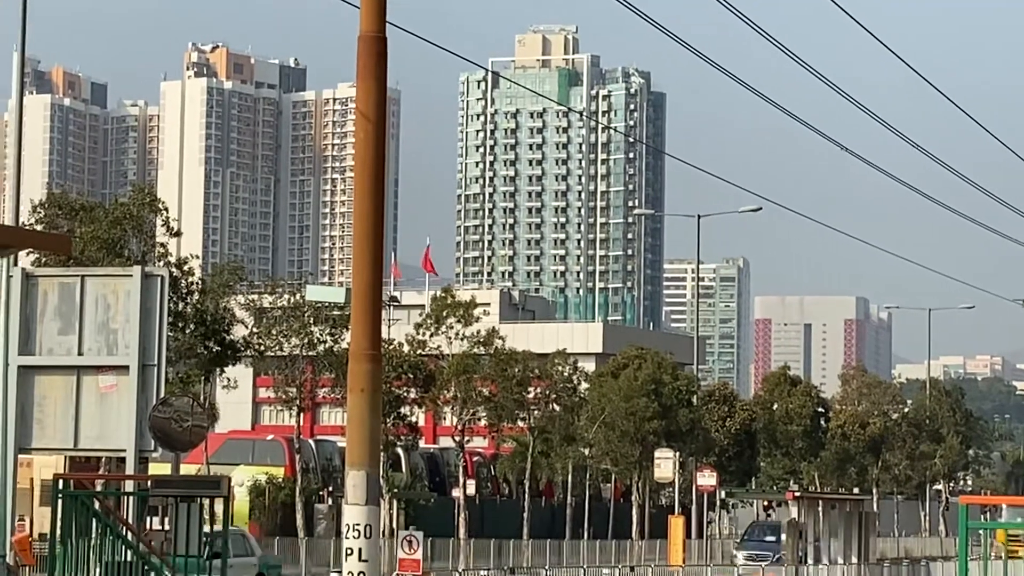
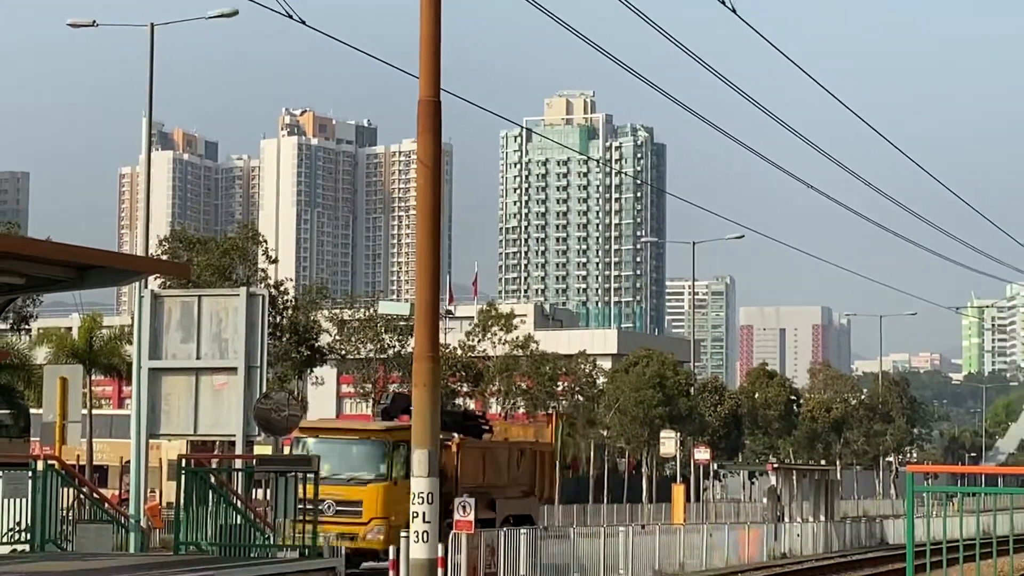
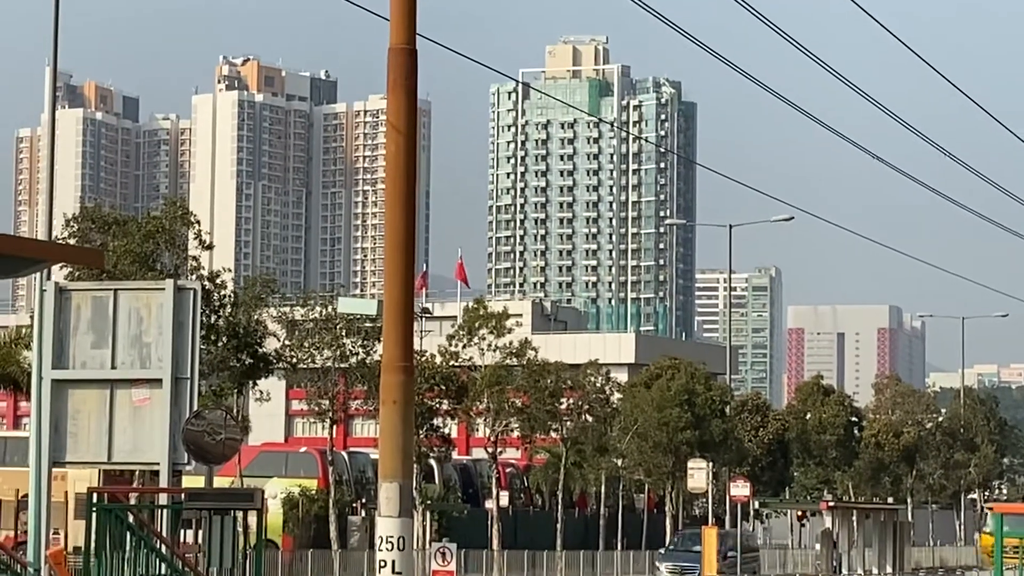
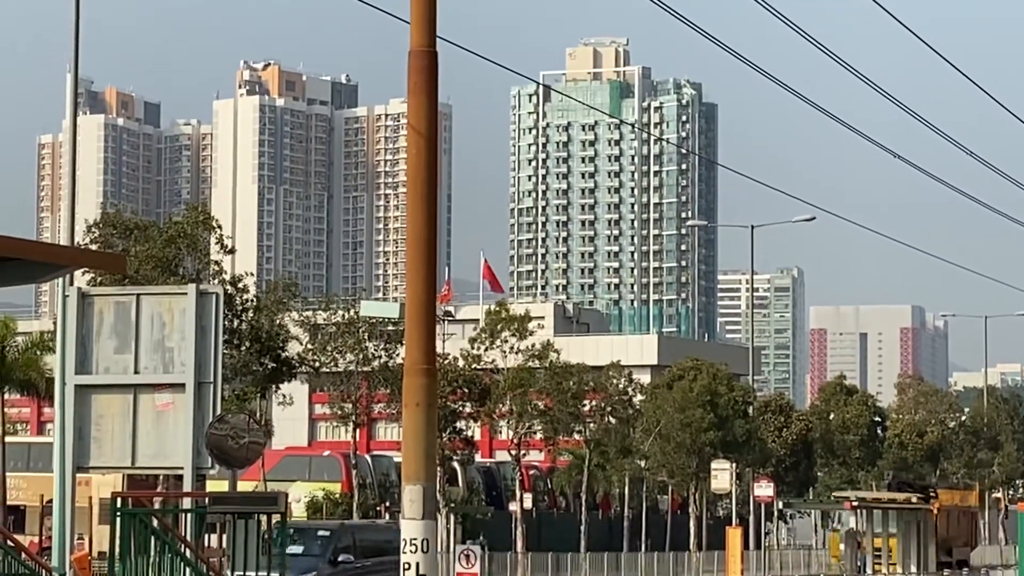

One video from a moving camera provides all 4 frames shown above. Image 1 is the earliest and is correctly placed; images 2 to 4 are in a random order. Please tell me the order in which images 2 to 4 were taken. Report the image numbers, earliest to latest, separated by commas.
3, 4, 2
